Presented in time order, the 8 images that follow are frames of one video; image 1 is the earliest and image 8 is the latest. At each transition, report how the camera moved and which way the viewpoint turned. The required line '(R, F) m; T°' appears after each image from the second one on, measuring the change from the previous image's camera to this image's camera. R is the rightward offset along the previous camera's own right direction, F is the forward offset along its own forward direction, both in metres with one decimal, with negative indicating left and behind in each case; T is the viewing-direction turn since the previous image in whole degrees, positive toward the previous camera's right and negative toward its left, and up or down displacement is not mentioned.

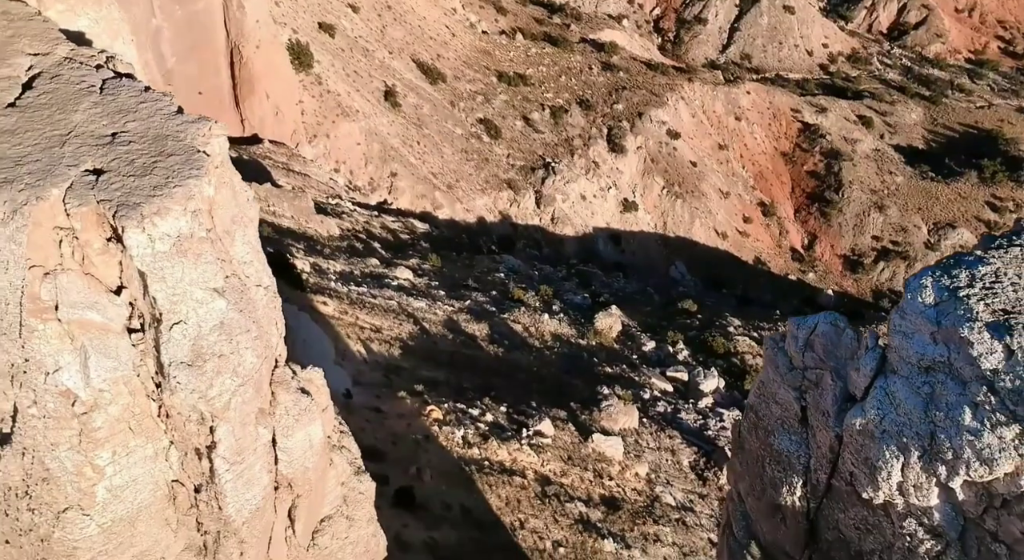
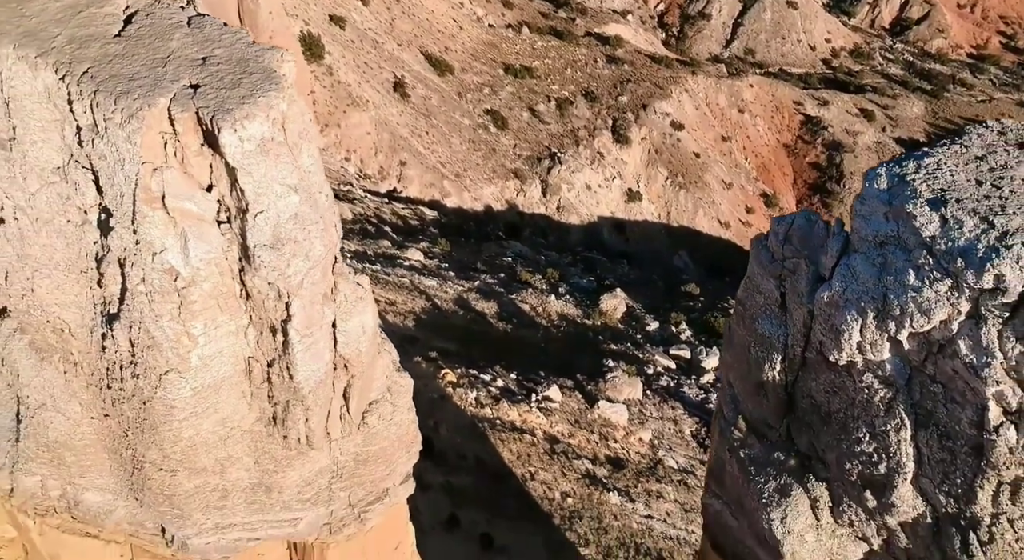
(-0.1, -1.3) m; 0°
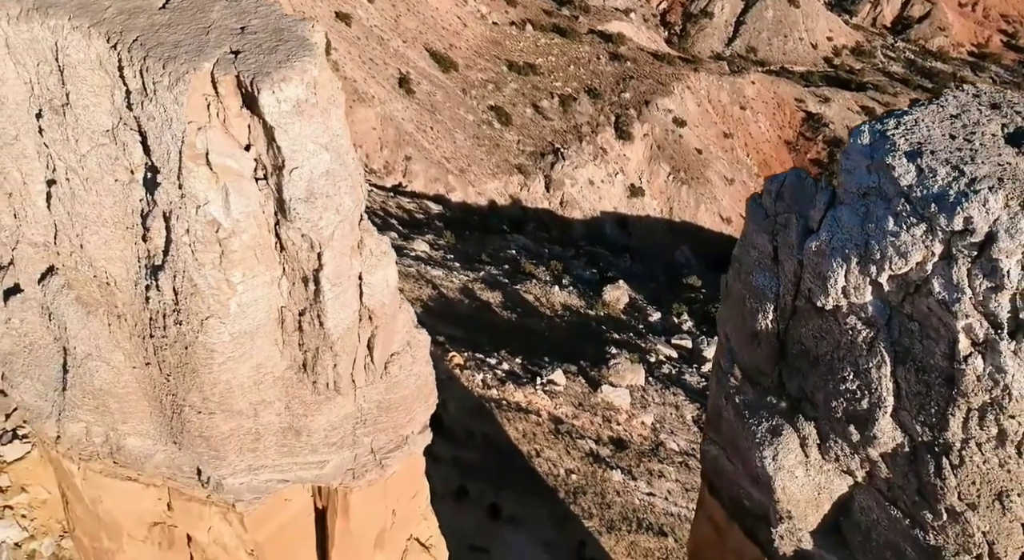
(-0.1, -0.7) m; 0°
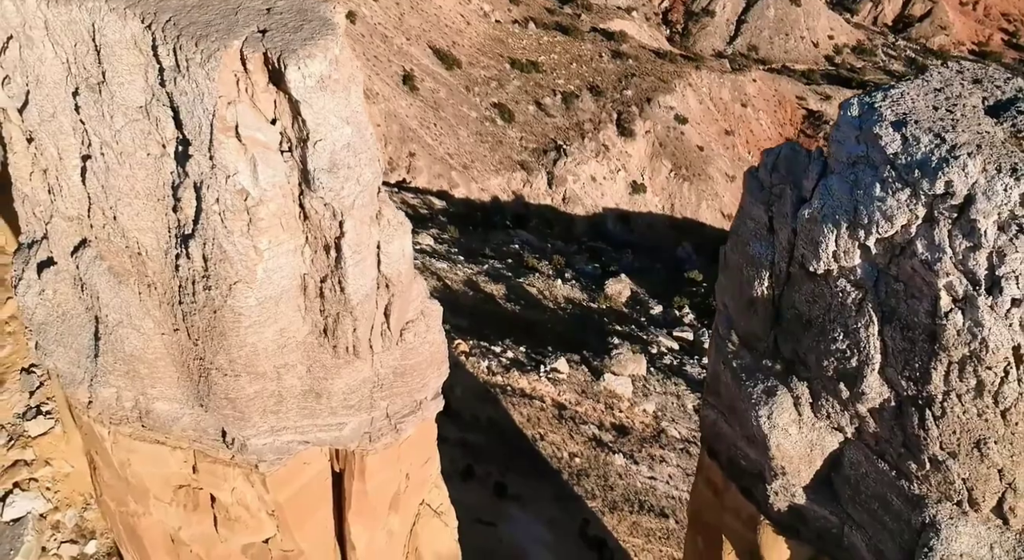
(-0.1, -0.6) m; 0°
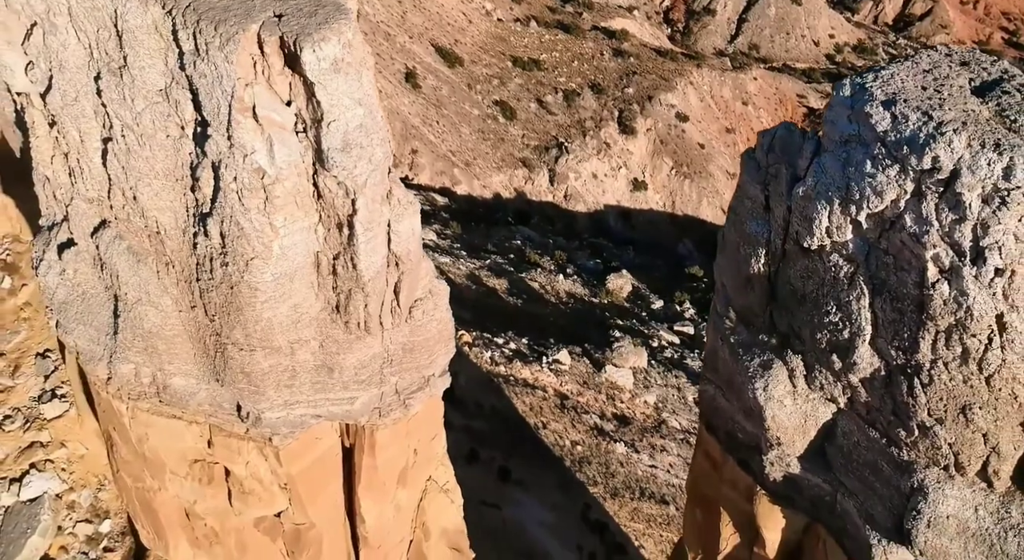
(0.0, -0.4) m; 0°
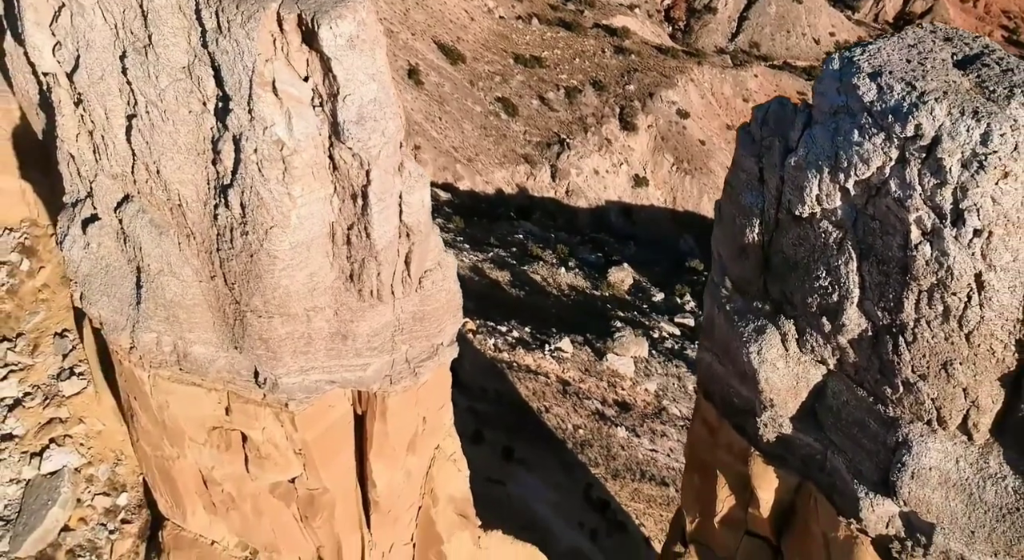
(0.0, -0.5) m; 0°
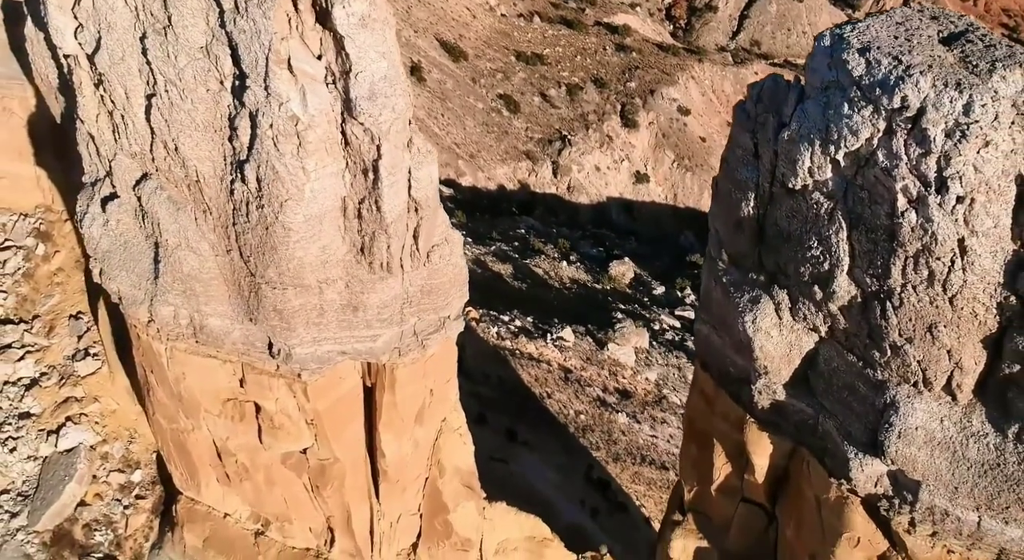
(0.0, -0.5) m; 0°
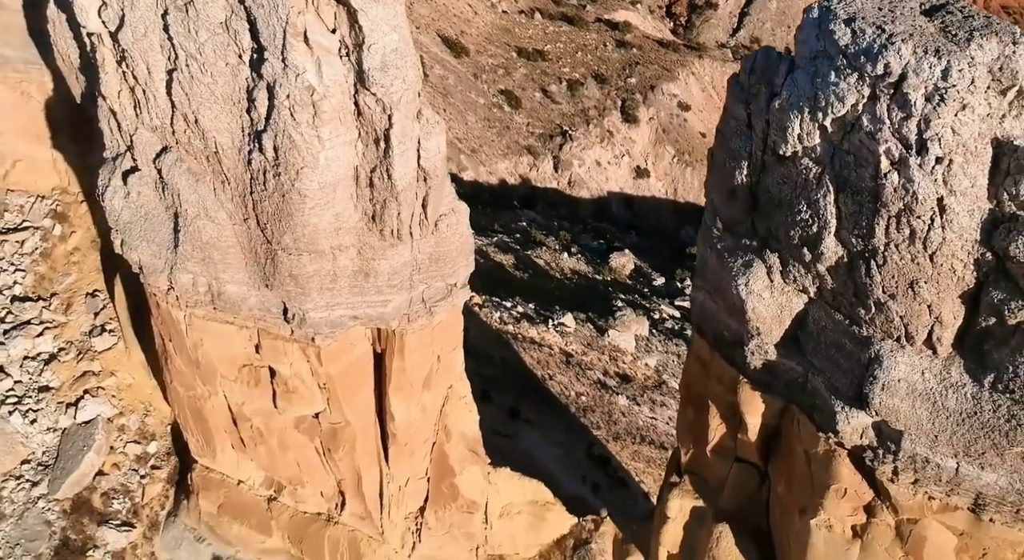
(0.0, -0.6) m; 0°
